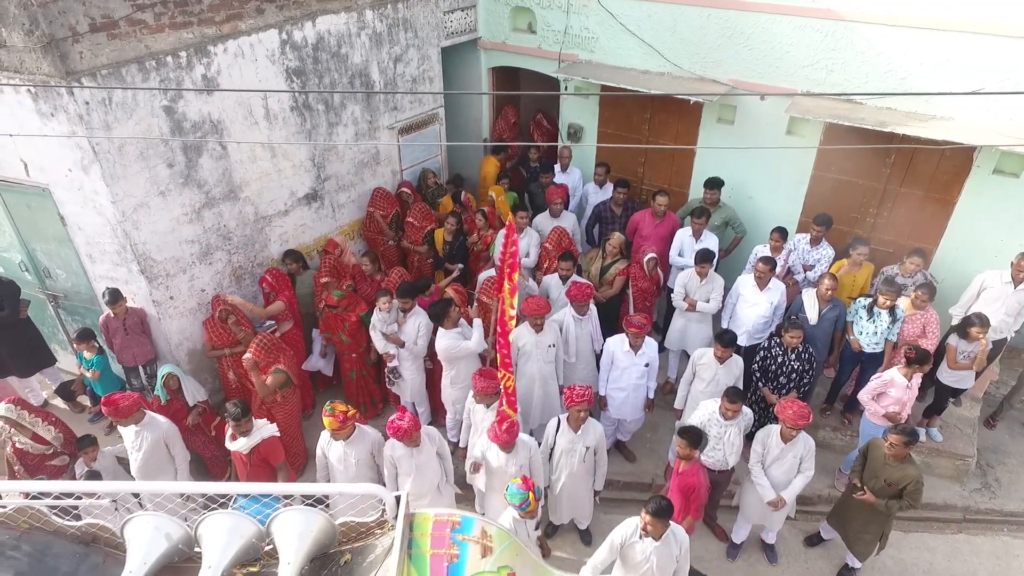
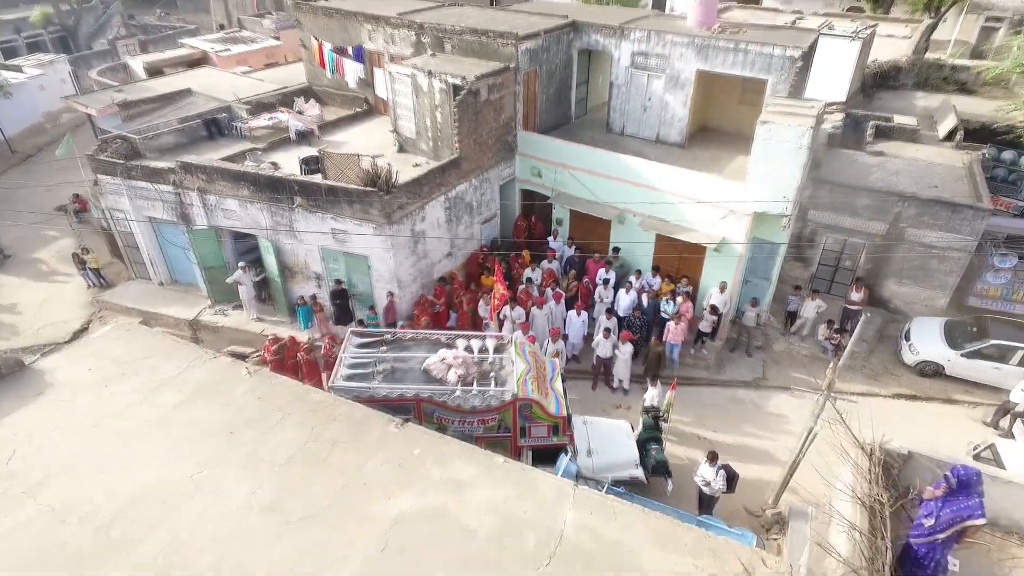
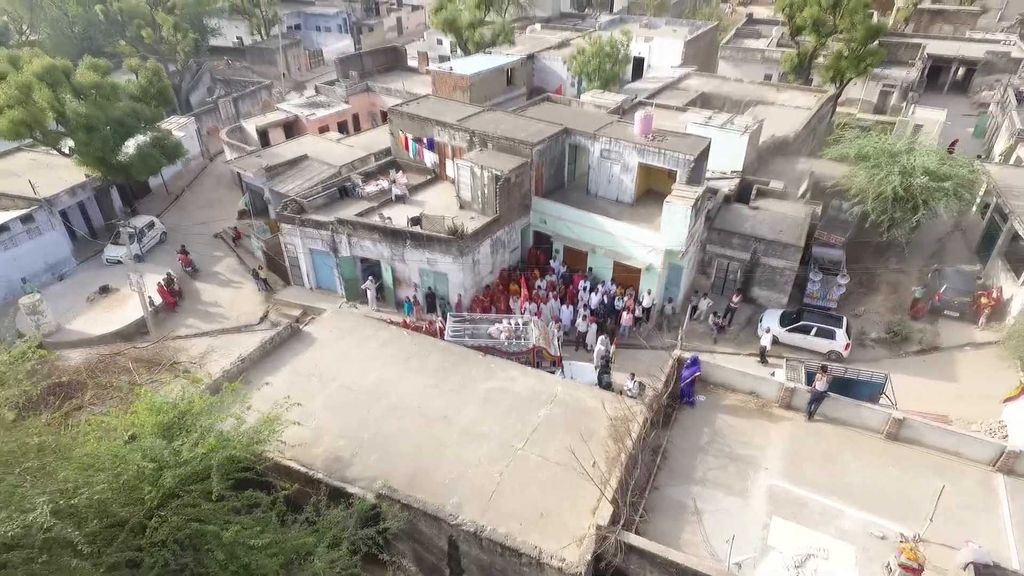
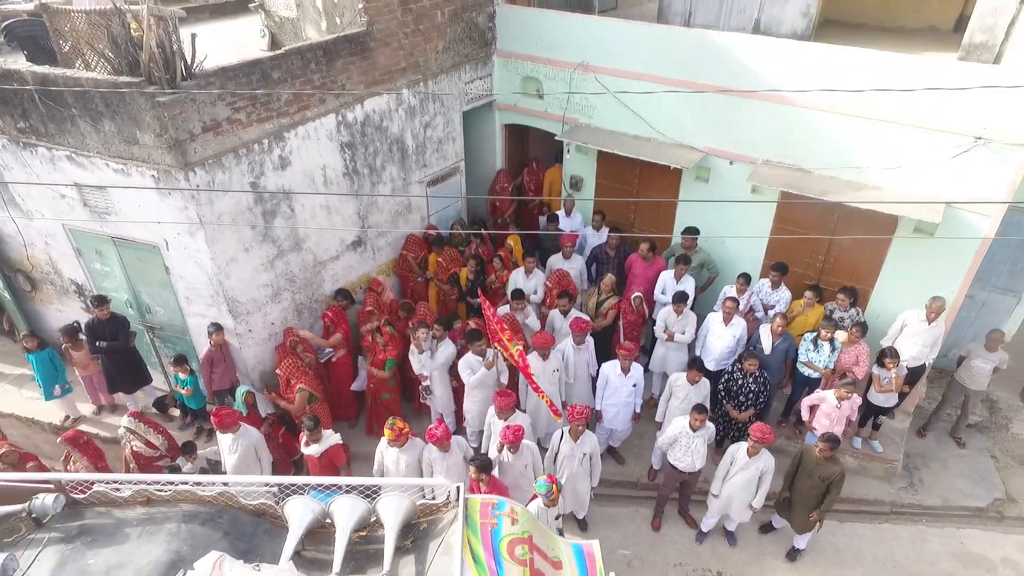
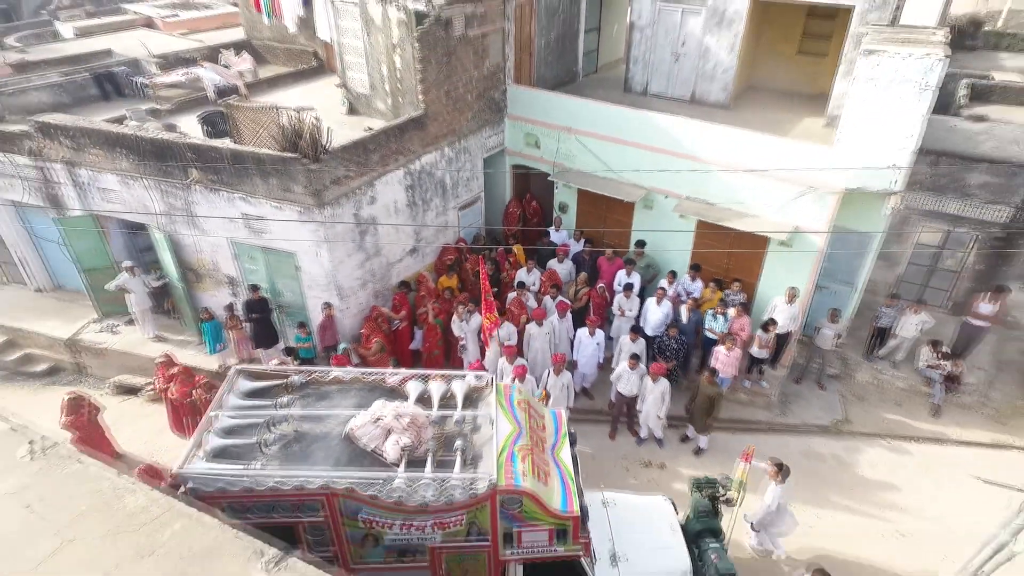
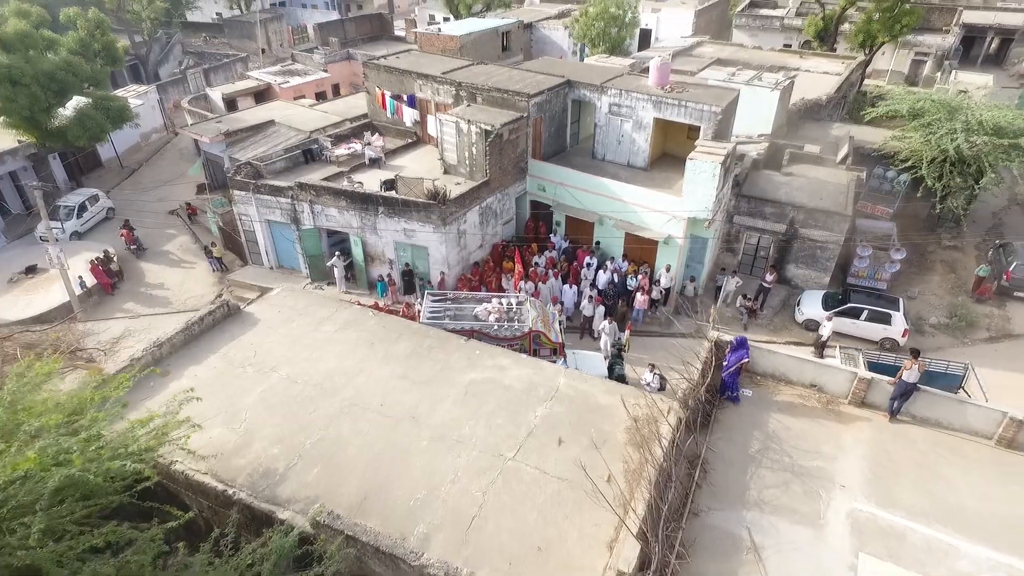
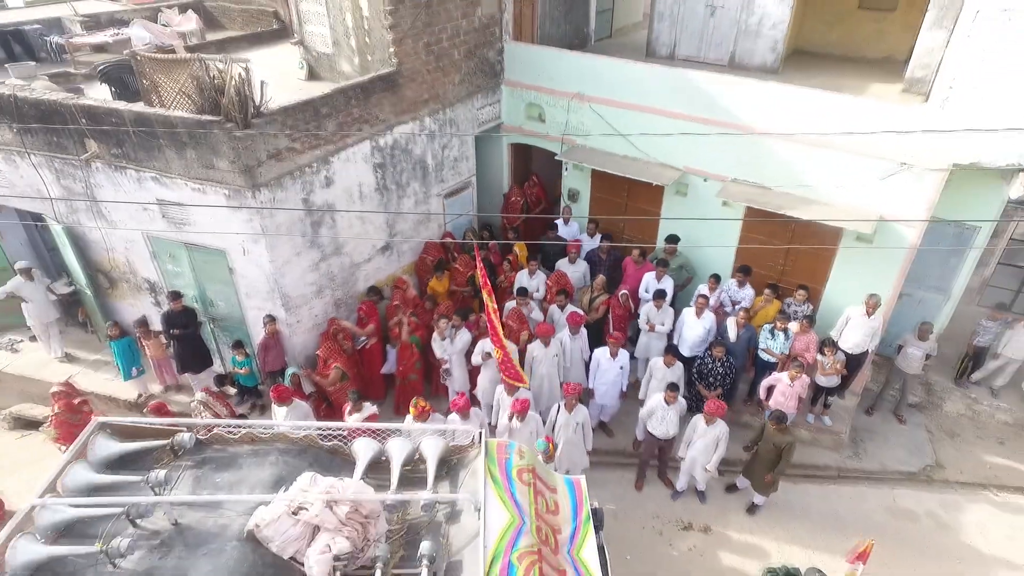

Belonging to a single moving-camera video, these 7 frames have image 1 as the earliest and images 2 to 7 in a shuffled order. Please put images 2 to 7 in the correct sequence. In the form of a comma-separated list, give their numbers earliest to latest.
4, 7, 5, 2, 6, 3
